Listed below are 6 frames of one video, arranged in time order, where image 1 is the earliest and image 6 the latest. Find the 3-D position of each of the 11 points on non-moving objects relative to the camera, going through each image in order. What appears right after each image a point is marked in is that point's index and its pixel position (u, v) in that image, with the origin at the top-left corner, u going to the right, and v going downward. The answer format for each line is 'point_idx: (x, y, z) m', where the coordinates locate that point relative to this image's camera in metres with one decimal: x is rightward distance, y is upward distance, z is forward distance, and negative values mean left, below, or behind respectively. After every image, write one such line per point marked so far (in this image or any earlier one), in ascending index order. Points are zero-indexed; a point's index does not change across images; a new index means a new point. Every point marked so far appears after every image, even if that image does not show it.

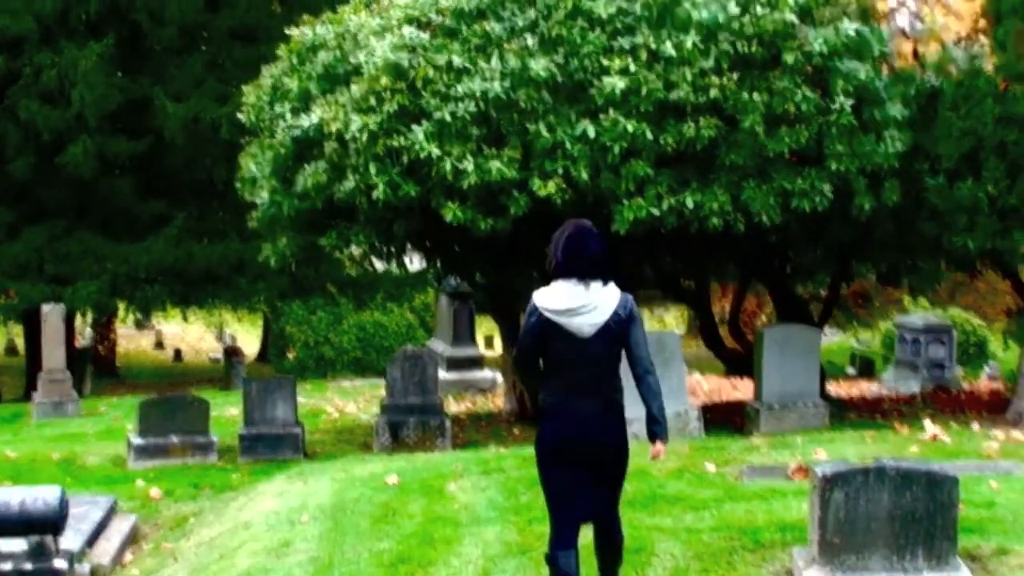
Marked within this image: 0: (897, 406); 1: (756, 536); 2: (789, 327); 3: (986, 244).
0: (+3.4, -1.0, +15.0) m
1: (+1.0, -1.1, +7.2) m
2: (+2.2, -0.3, +13.5) m
3: (+3.5, +0.3, +12.5) m
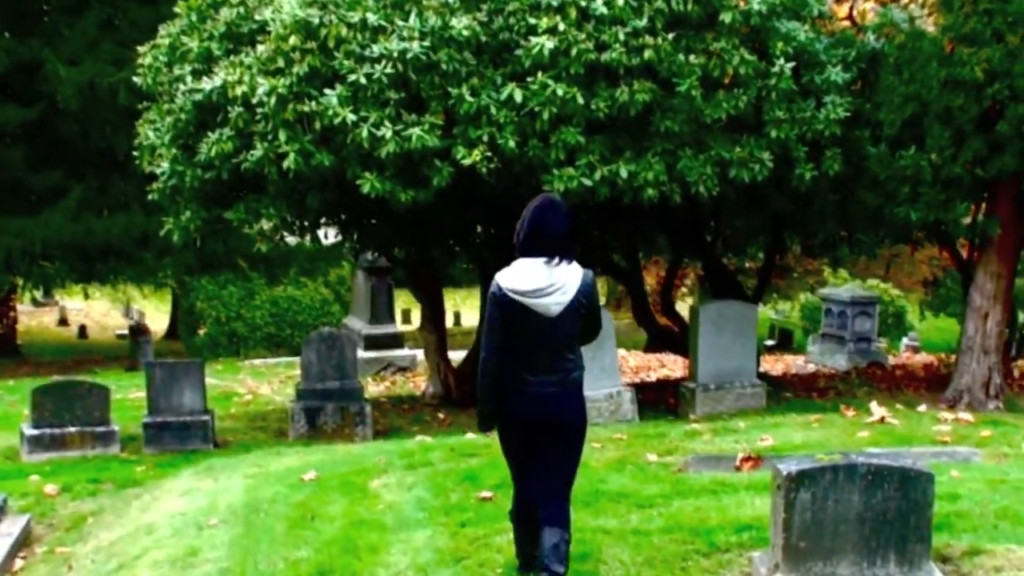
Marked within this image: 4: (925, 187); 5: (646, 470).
0: (+2.8, -0.8, +14.5) m
1: (+0.8, -1.0, +6.6) m
2: (+1.6, -0.1, +12.9) m
3: (+2.9, +0.5, +11.9) m
4: (+2.9, +0.7, +11.9) m
5: (+0.7, -0.9, +8.4) m
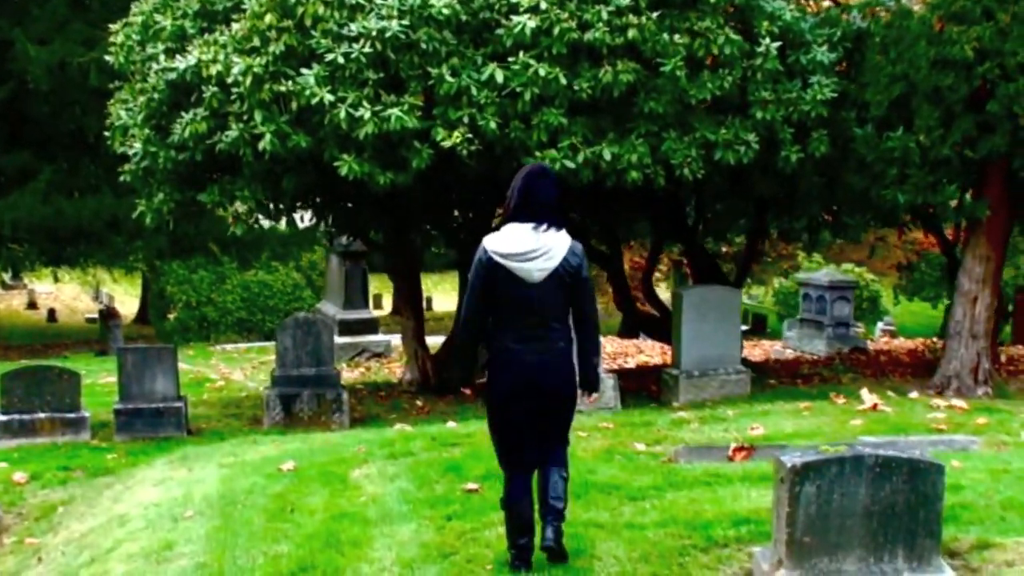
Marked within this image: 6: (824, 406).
0: (+2.6, -0.7, +14.3) m
1: (+0.7, -0.9, +6.4) m
2: (+1.5, 0.0, +12.6) m
3: (+2.8, +0.6, +11.7) m
4: (+2.8, +0.8, +11.7) m
5: (+0.6, -0.8, +8.1) m
6: (+1.8, -0.7, +9.9) m
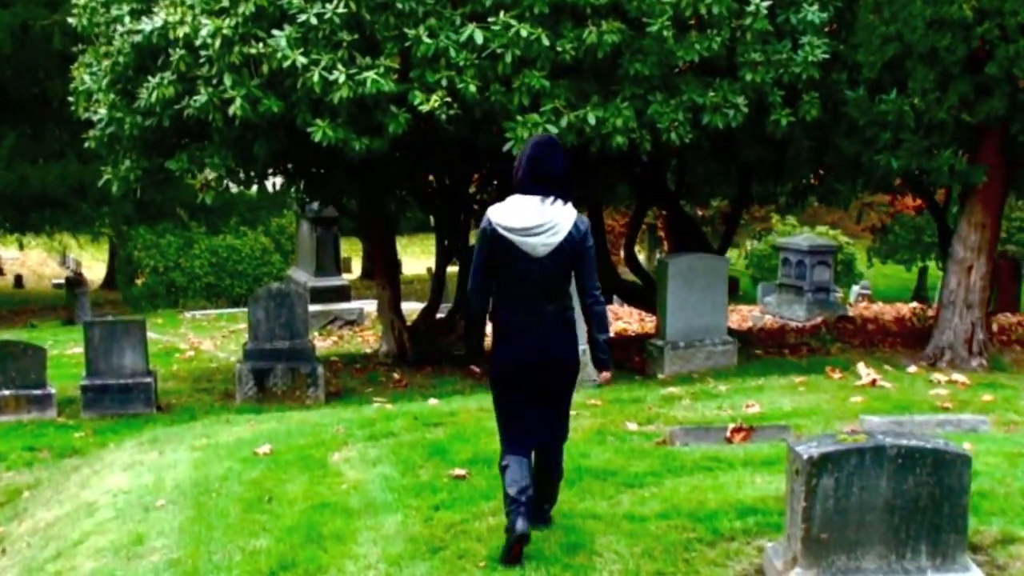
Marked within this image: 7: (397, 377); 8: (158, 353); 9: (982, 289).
0: (+2.4, -0.4, +13.9) m
1: (+0.7, -0.8, +6.0) m
2: (+1.3, +0.2, +12.3) m
3: (+2.7, +0.8, +11.3) m
4: (+2.7, +1.0, +11.3) m
5: (+0.5, -0.7, +7.8) m
6: (+1.7, -0.5, +9.5) m
7: (-0.9, -0.7, +12.7) m
8: (-3.5, -0.6, +16.5) m
9: (+3.3, 0.0, +11.8) m
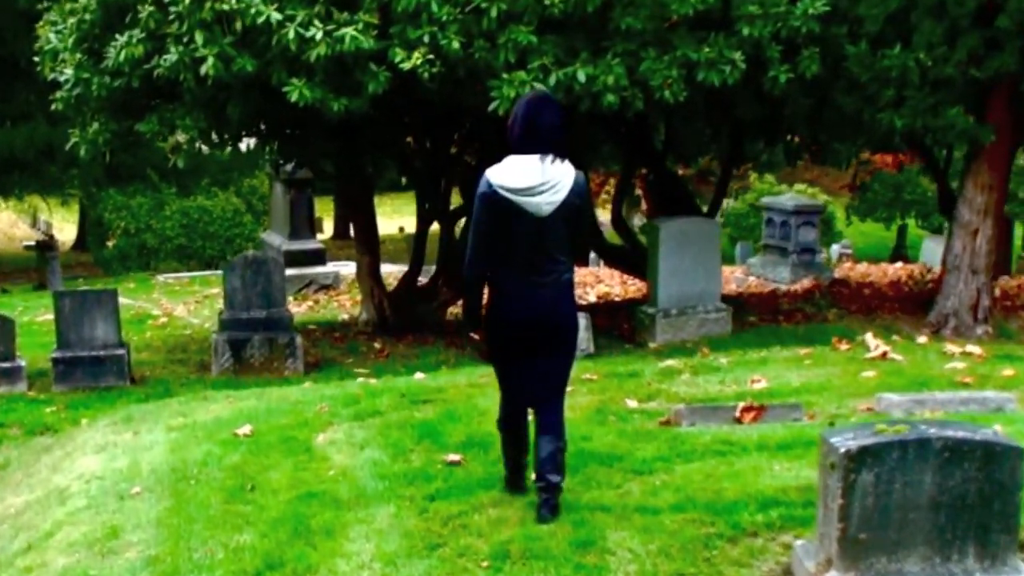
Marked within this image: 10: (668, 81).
0: (+2.3, -0.1, +13.5) m
1: (+0.7, -0.8, +5.6) m
2: (+1.2, +0.5, +11.8) m
3: (+2.6, +1.1, +10.9) m
4: (+2.6, +1.3, +10.9) m
5: (+0.5, -0.6, +7.3) m
6: (+1.7, -0.3, +9.1) m
7: (-1.0, -0.4, +12.2) m
8: (-3.6, -0.3, +16.0) m
9: (+3.2, +0.2, +11.4) m
10: (+1.0, +1.3, +10.4) m
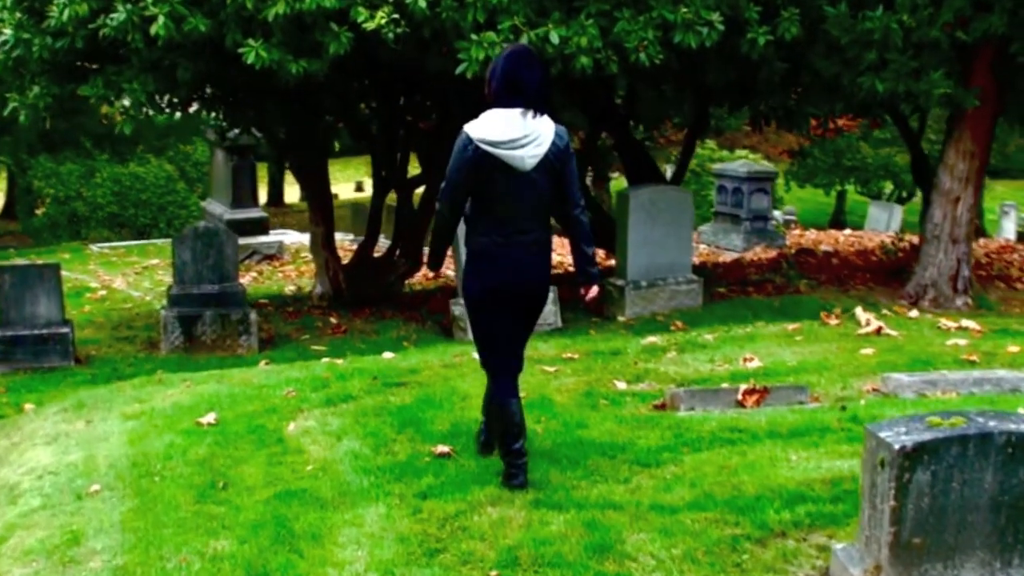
0: (+2.0, +0.1, +13.1) m
1: (+0.7, -0.7, +5.1) m
2: (+1.0, +0.7, +11.3) m
3: (+2.4, +1.2, +10.5) m
4: (+2.4, +1.5, +10.5) m
5: (+0.5, -0.5, +6.8) m
6: (+1.6, -0.2, +8.7) m
7: (-1.2, -0.2, +11.7) m
8: (-4.0, -0.1, +15.3) m
9: (+3.0, +0.4, +11.0) m
10: (+0.8, +1.4, +9.9) m
